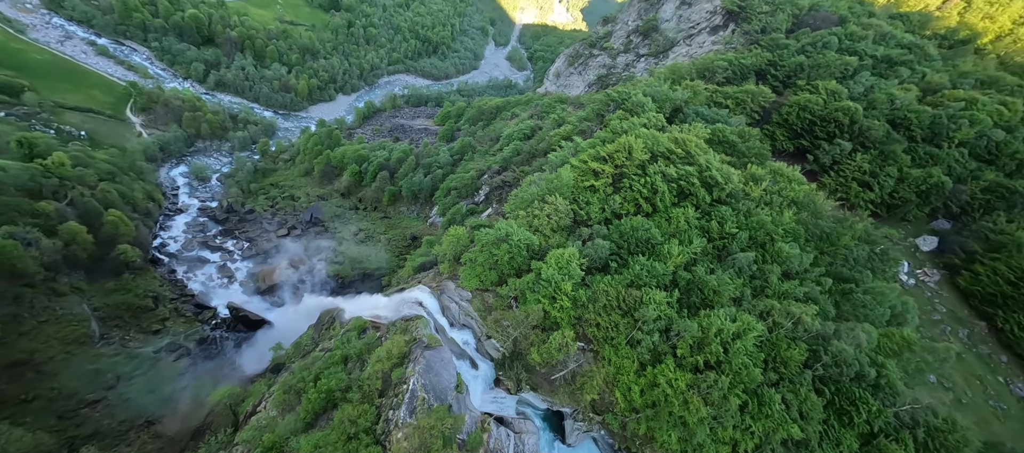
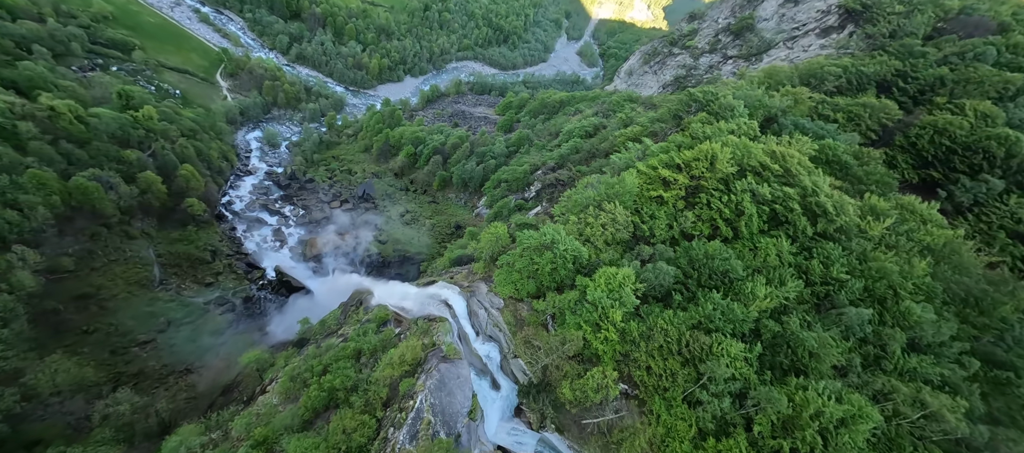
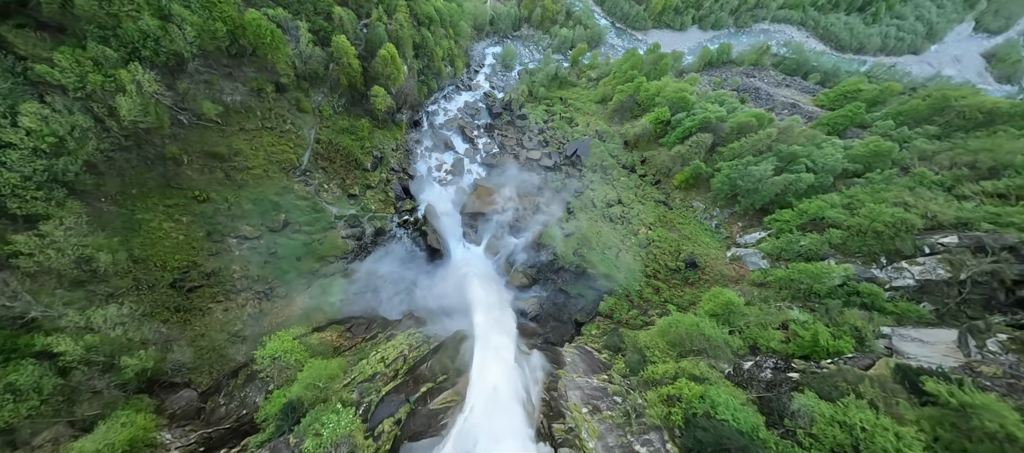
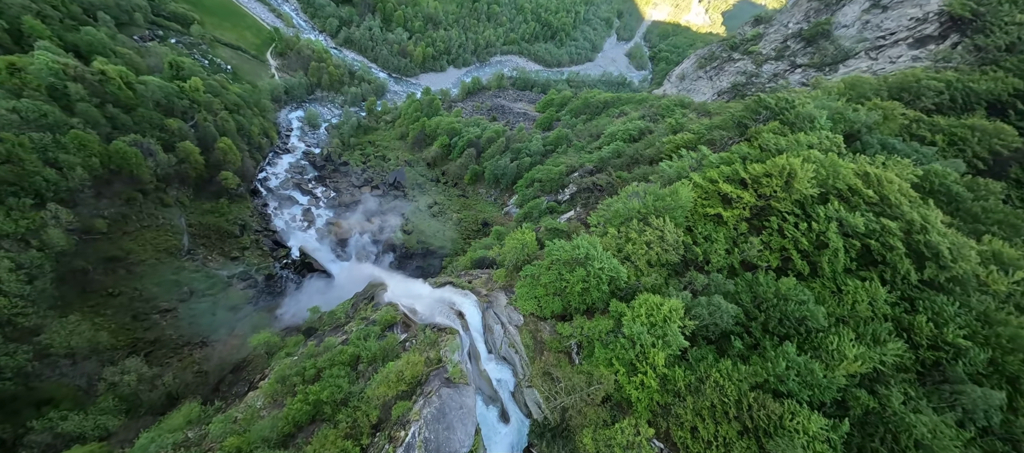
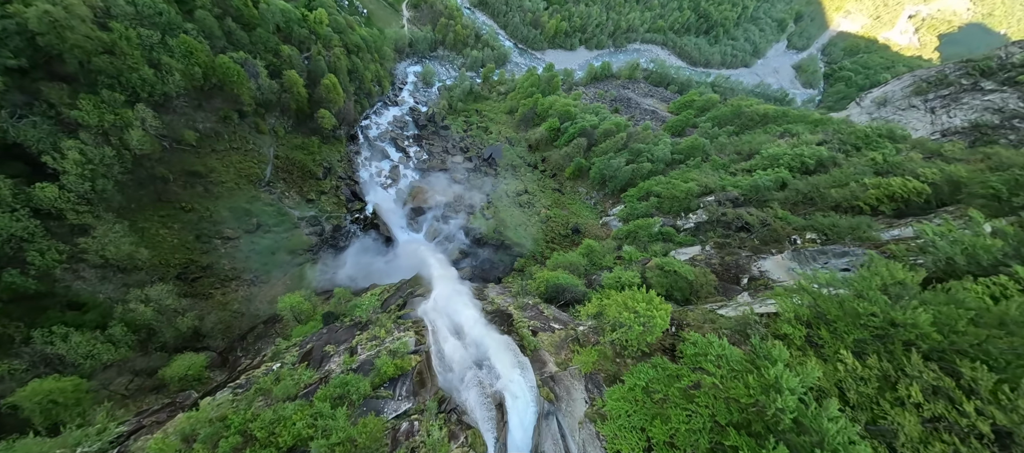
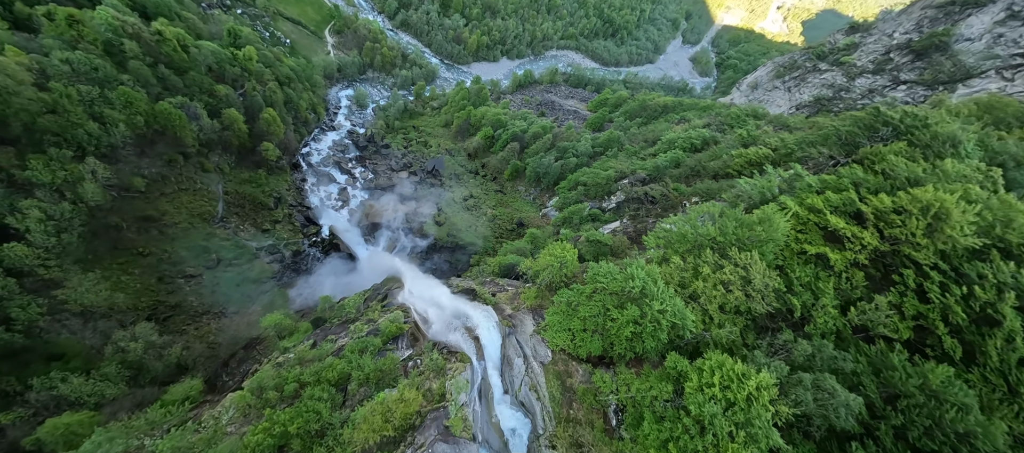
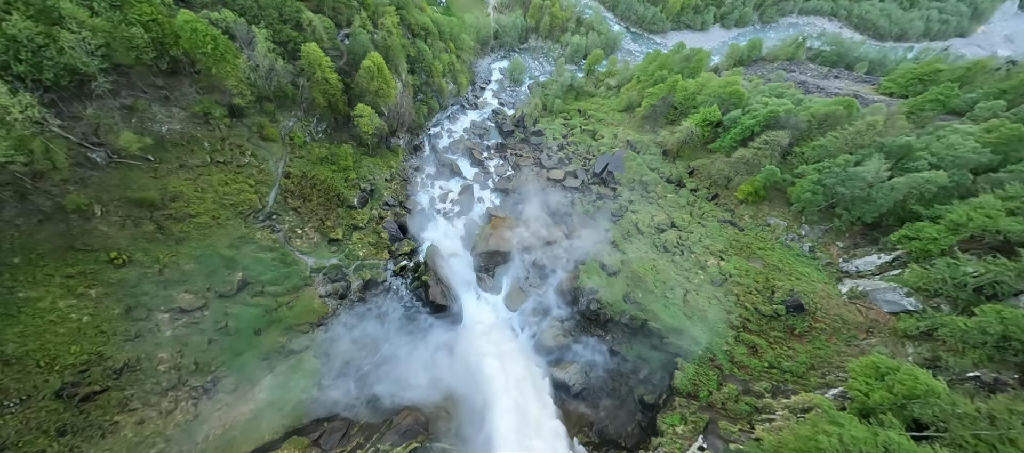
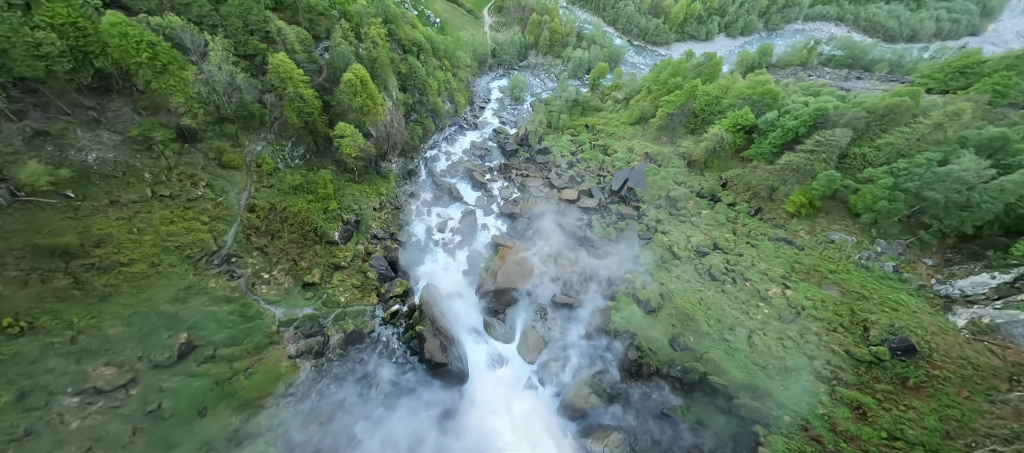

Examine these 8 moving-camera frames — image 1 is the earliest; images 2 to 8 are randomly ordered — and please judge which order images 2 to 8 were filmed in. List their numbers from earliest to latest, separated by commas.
2, 4, 6, 5, 3, 7, 8
